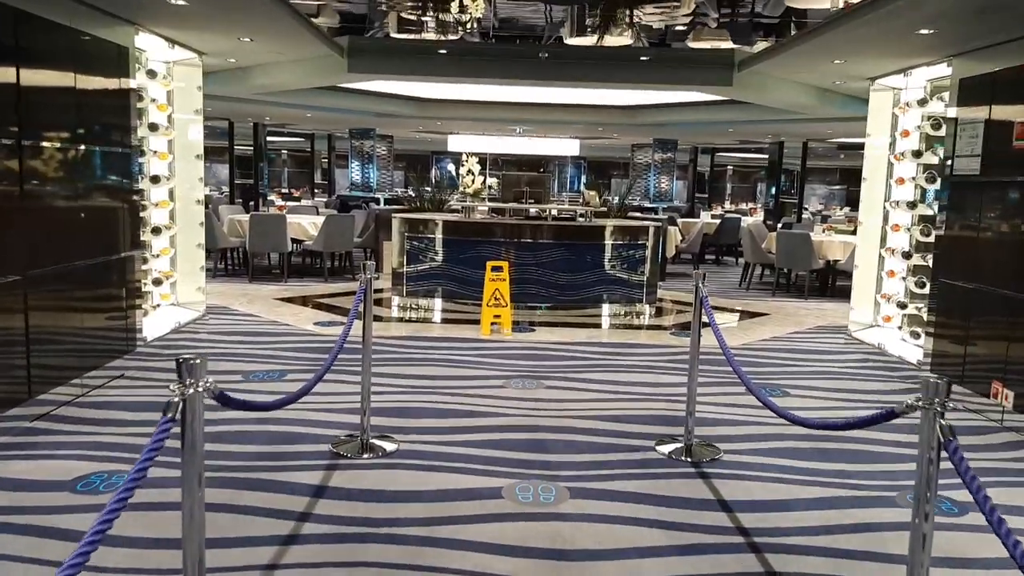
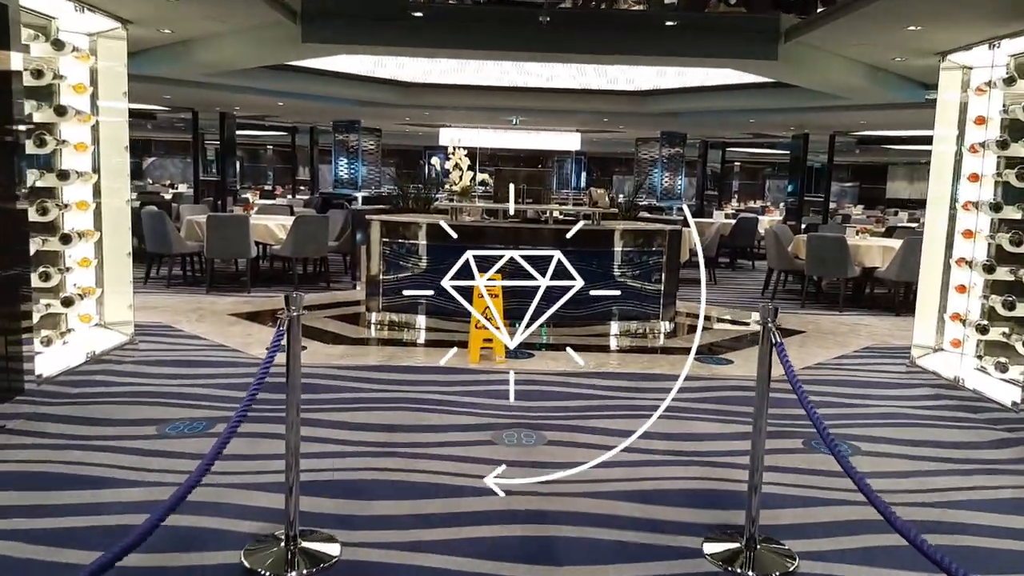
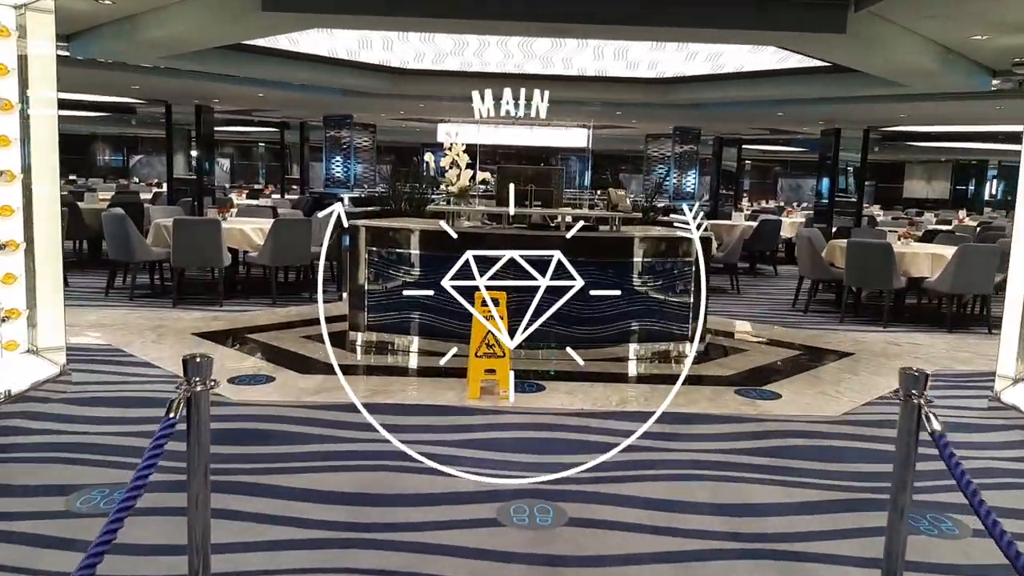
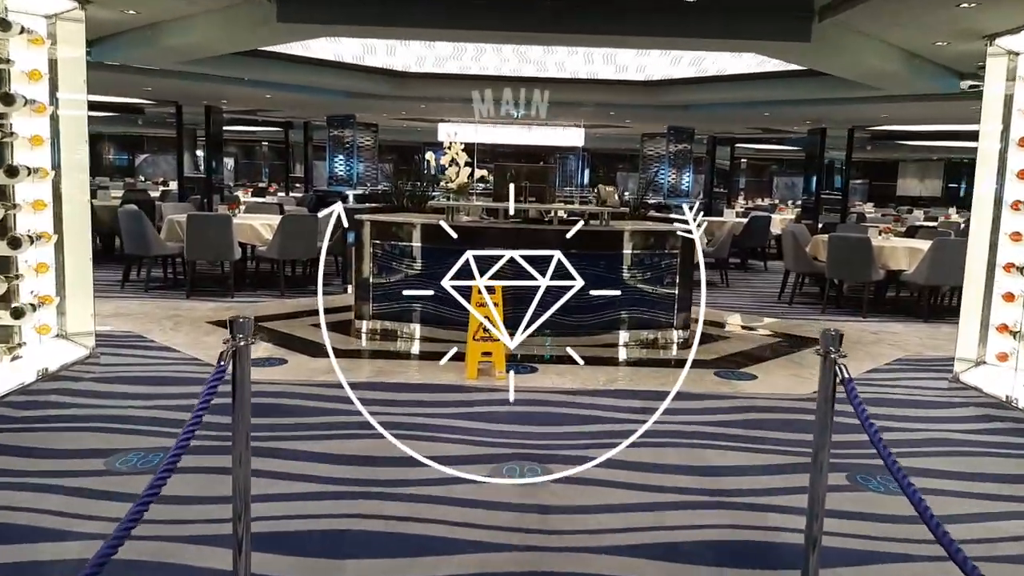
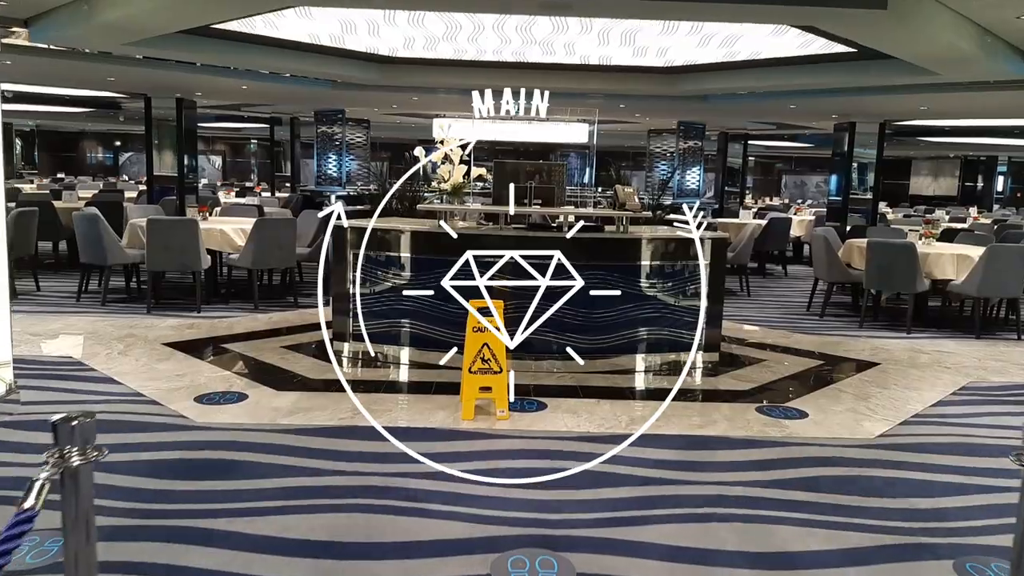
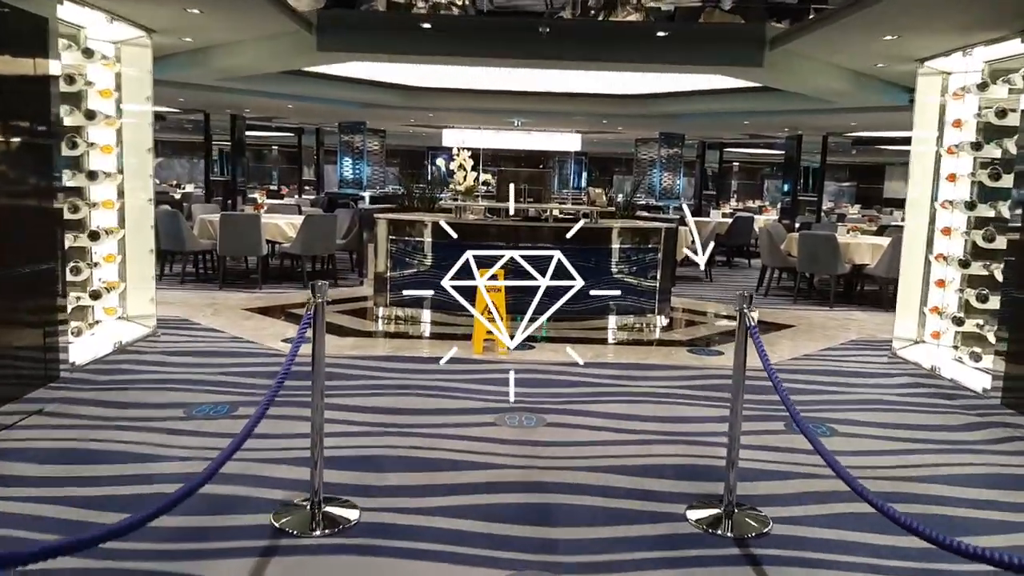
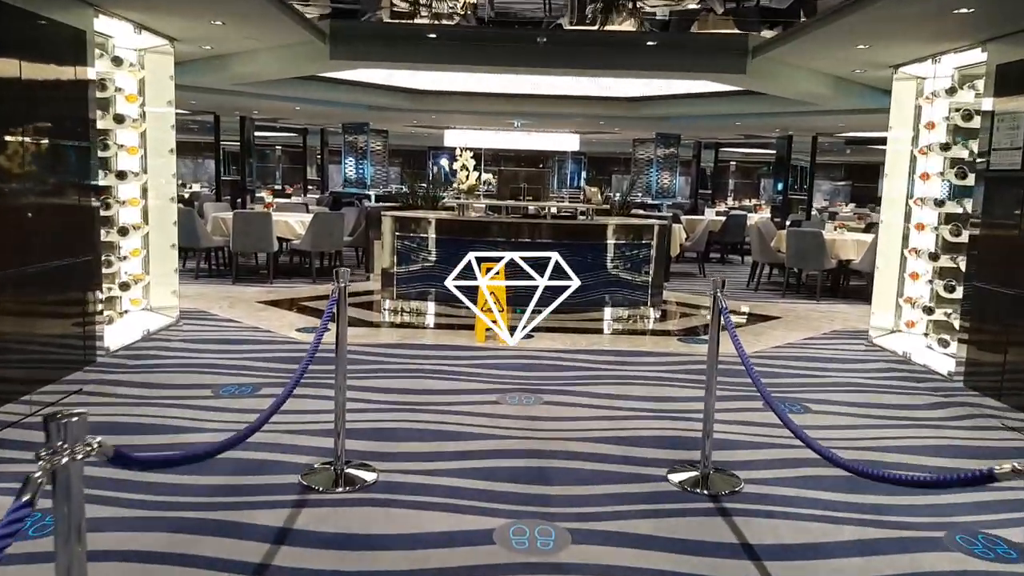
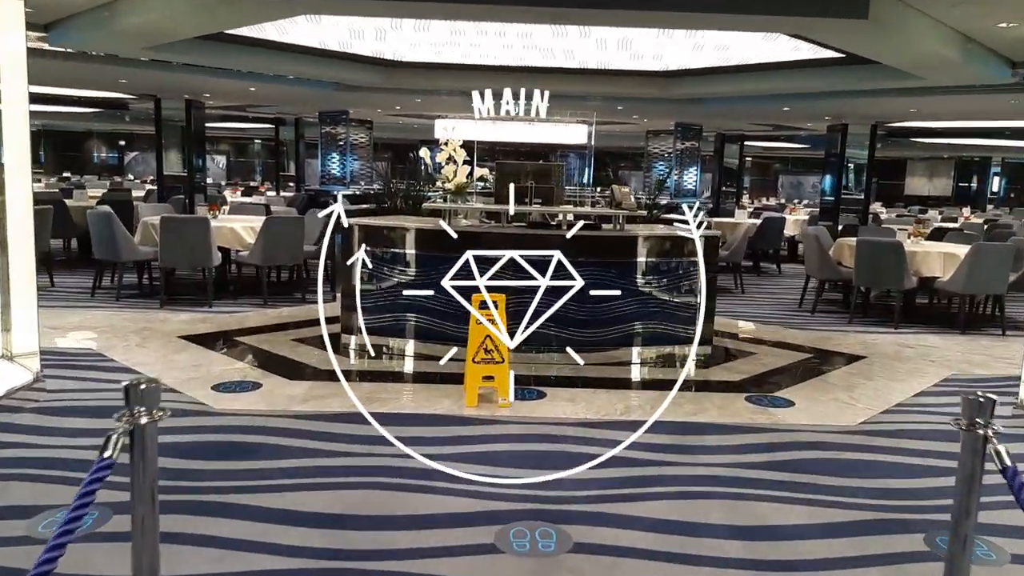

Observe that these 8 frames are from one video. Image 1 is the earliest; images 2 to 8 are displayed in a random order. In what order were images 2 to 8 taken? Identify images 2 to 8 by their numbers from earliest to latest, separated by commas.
7, 6, 2, 4, 3, 8, 5
